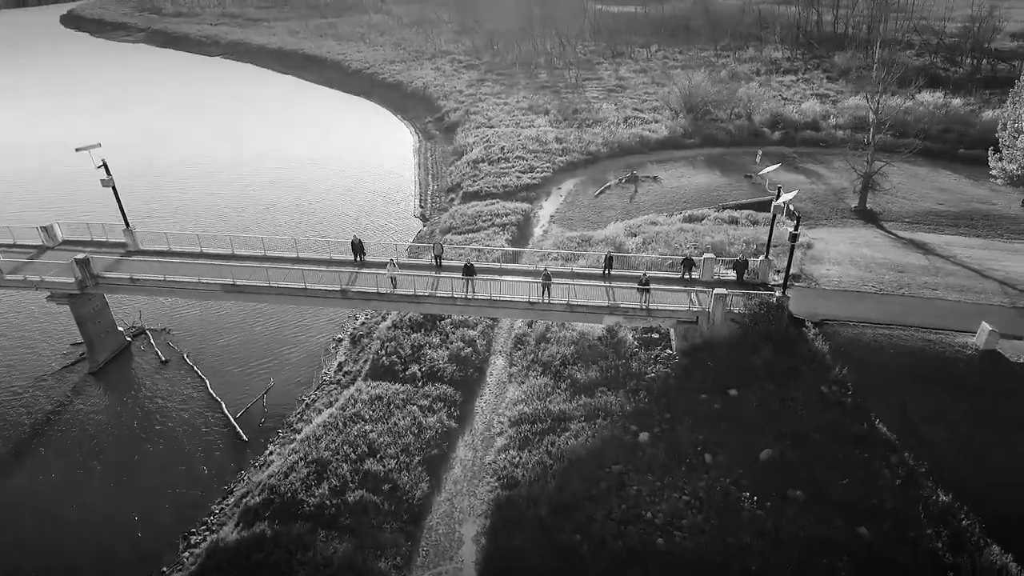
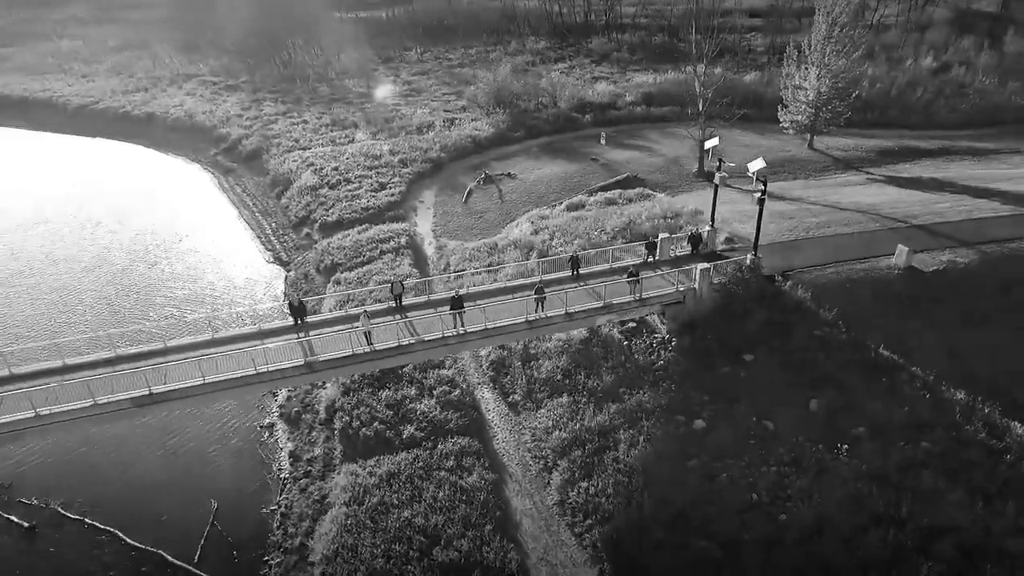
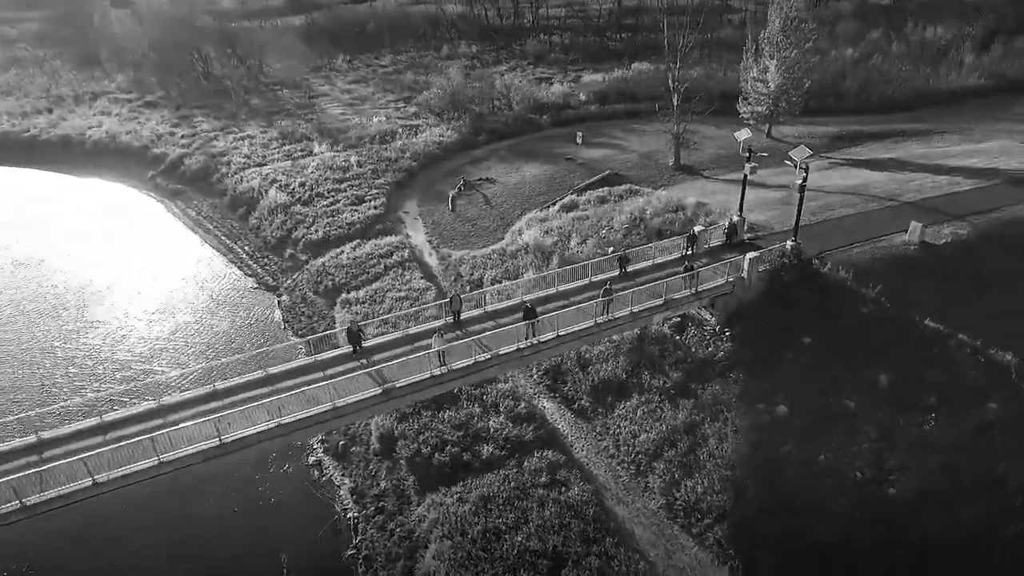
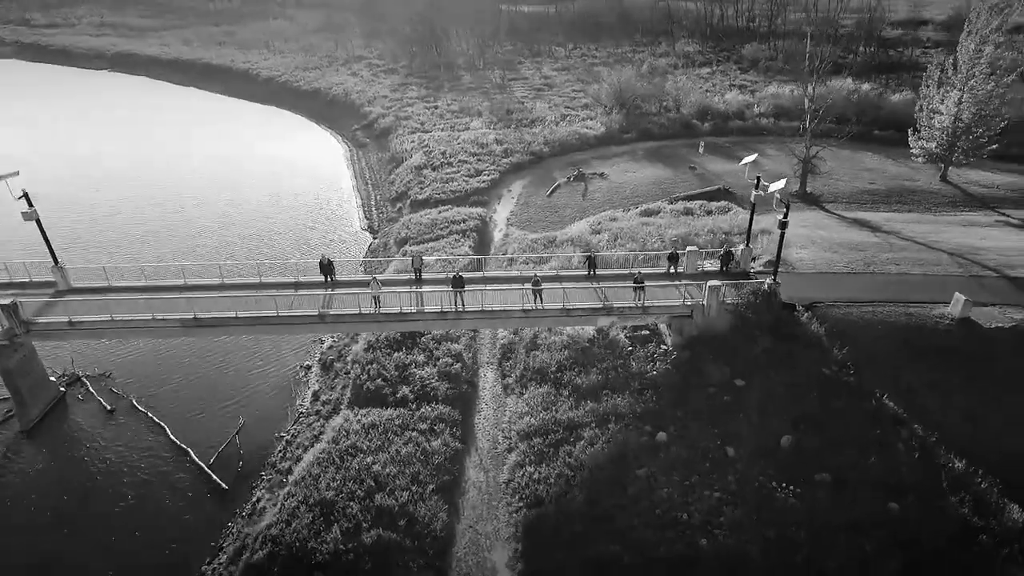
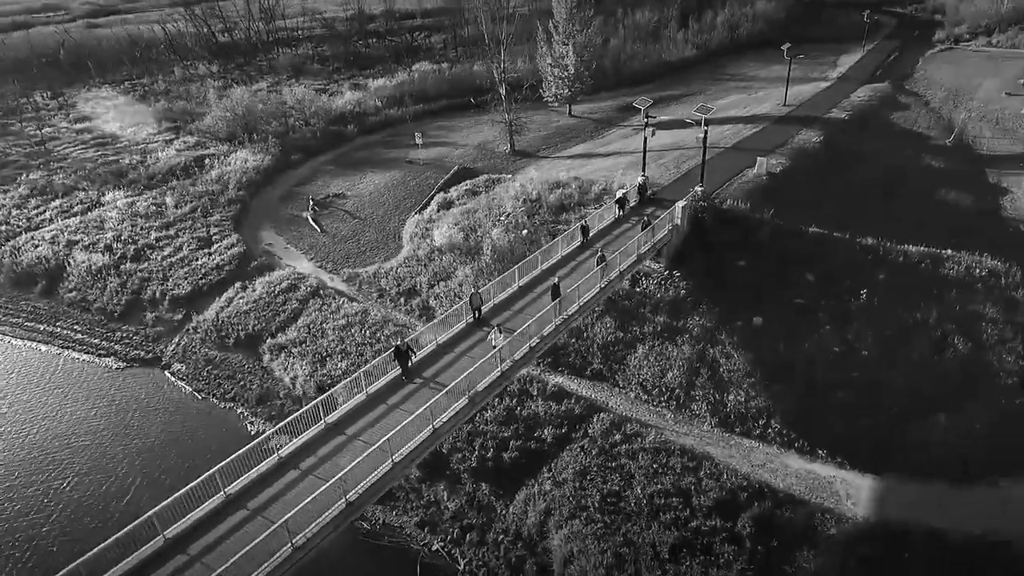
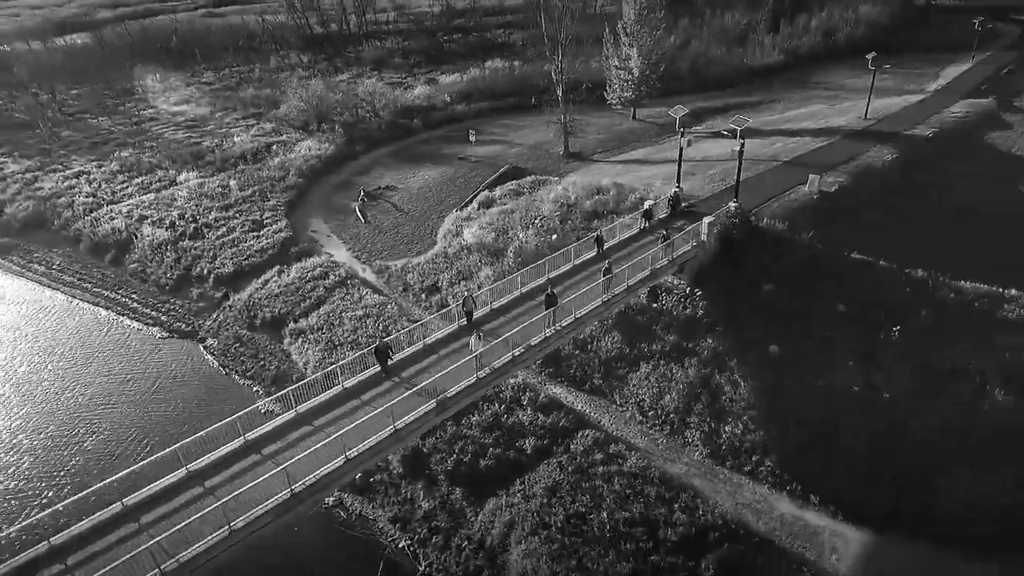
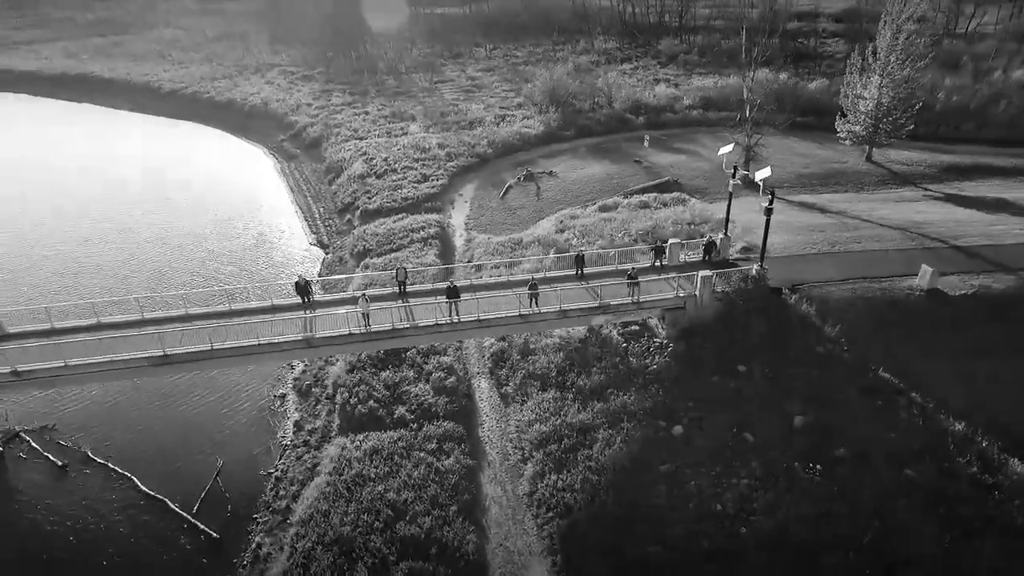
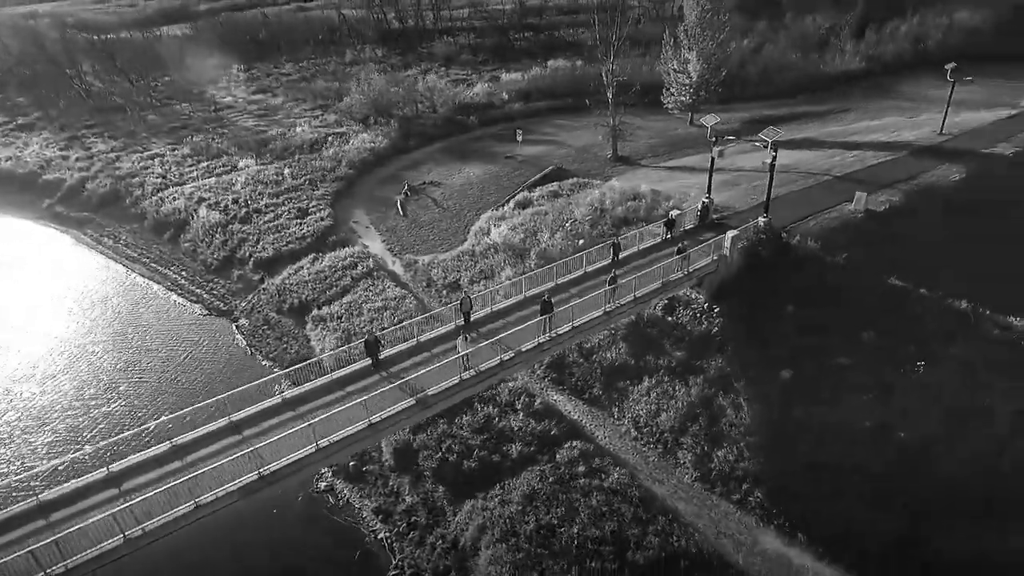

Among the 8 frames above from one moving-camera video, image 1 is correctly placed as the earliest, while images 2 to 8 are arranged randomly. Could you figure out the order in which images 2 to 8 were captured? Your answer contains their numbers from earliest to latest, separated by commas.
4, 7, 2, 3, 8, 6, 5
